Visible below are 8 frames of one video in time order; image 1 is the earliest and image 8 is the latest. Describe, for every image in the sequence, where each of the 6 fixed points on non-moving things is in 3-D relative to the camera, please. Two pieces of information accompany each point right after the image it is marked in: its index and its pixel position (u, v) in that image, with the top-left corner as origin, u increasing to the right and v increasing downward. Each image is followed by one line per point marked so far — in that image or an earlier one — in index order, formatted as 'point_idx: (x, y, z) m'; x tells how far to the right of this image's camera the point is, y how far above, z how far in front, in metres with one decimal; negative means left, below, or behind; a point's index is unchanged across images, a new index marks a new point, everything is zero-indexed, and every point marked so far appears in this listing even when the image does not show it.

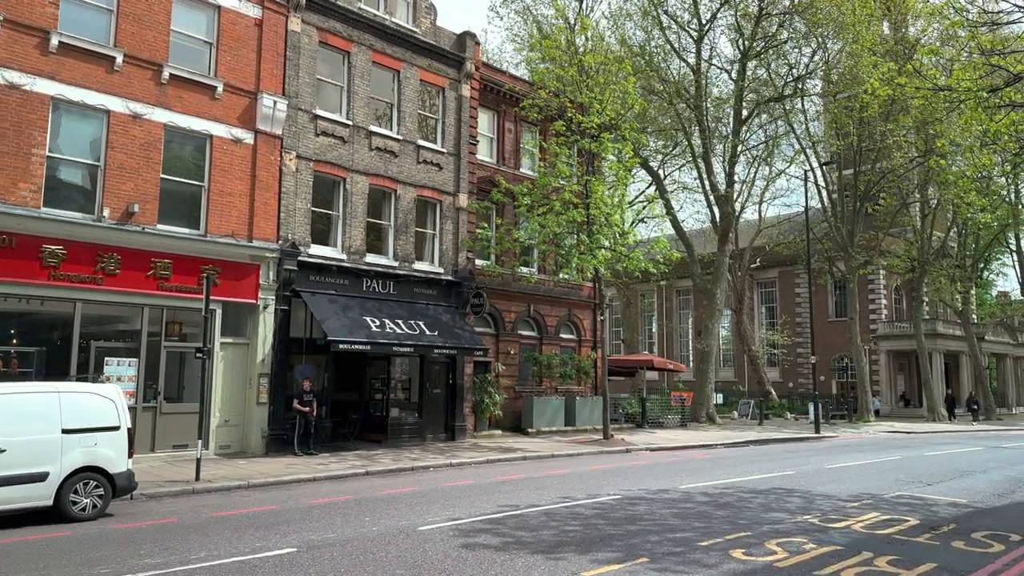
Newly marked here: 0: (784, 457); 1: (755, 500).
0: (+6.4, -4.0, +18.1) m
1: (+3.6, -3.1, +11.3) m
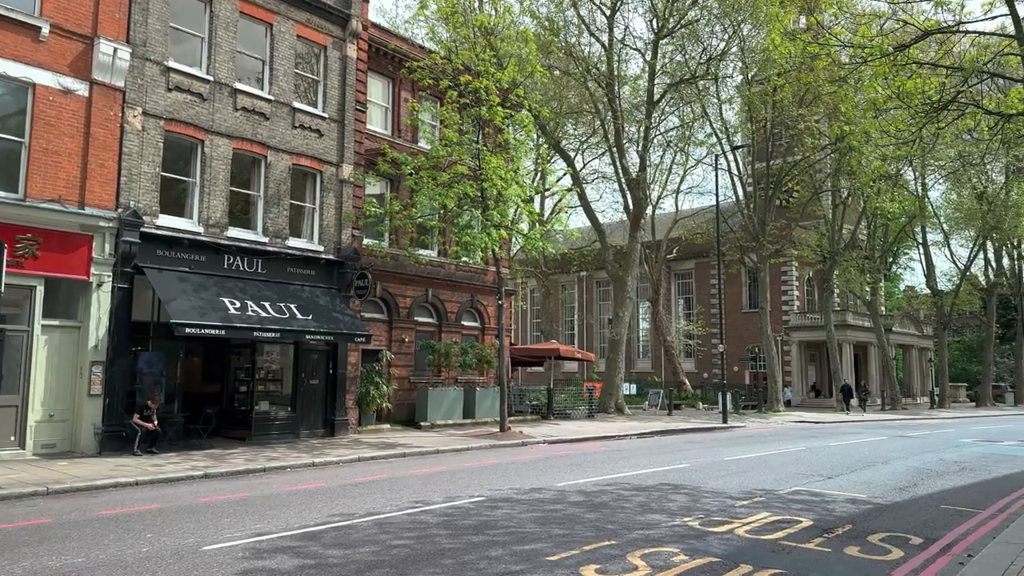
0: (+3.8, -3.5, +16.9) m
1: (+1.6, -2.7, +9.8) m
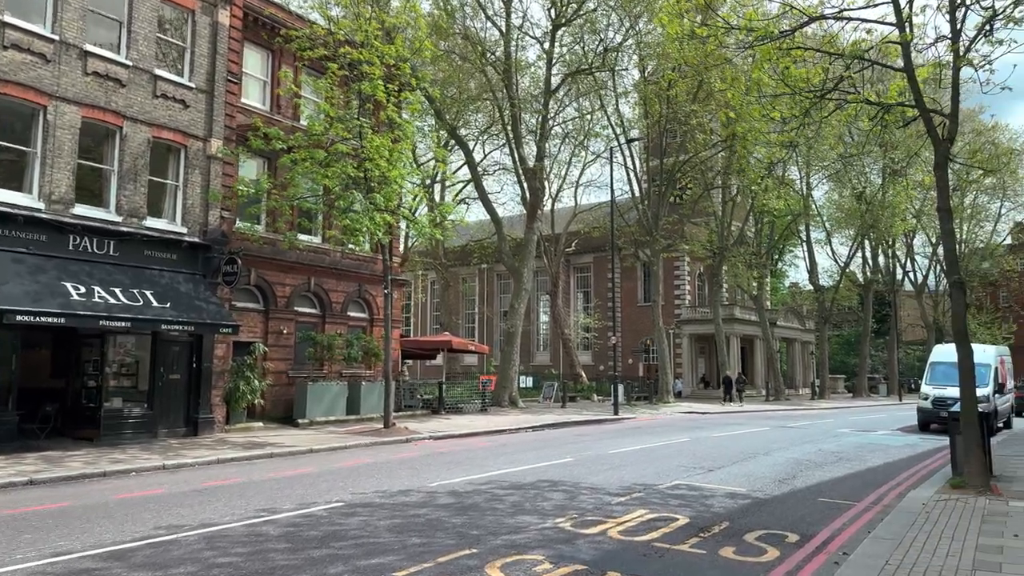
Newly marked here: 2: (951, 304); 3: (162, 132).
0: (+1.2, -3.3, +16.5) m
1: (-0.1, -2.5, +9.1) m
2: (+5.7, -0.2, +10.0) m
3: (-7.9, +3.5, +17.4) m
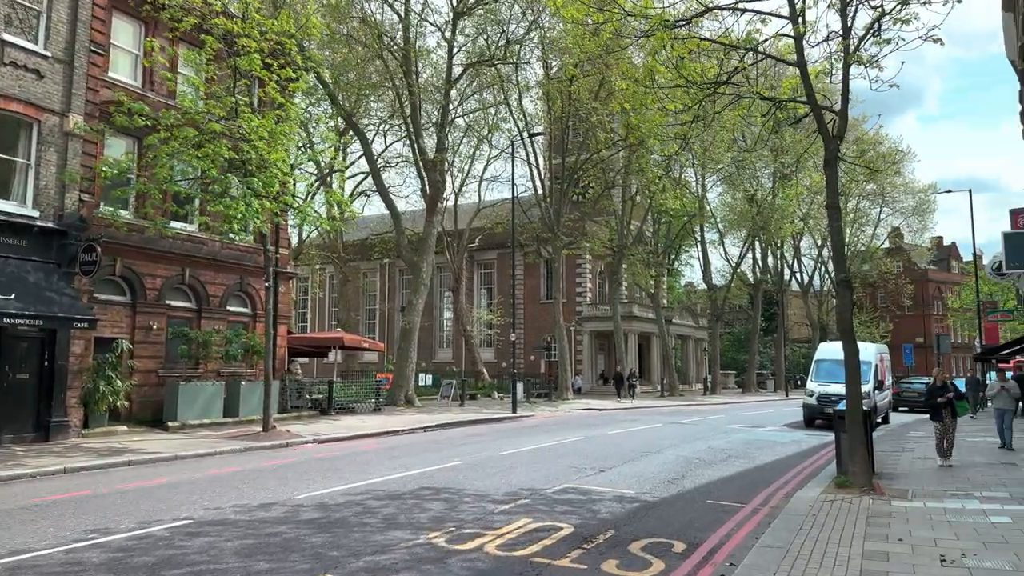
0: (-1.1, -3.2, +15.8) m
1: (-1.4, -2.4, +8.4) m
2: (+4.2, -0.2, +9.9) m
3: (-10.1, +3.7, +15.5) m
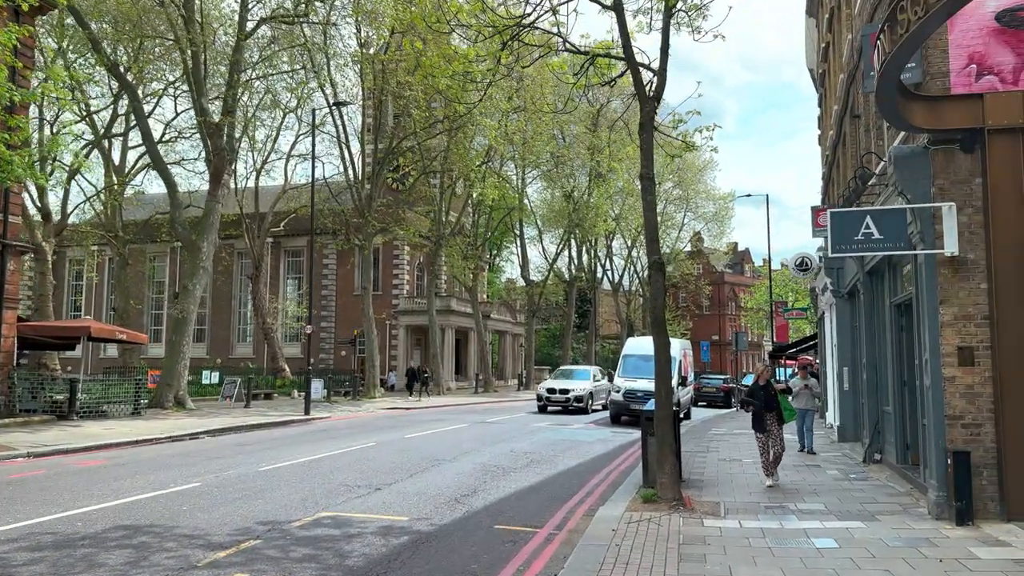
0: (-5.0, -2.8, +13.1) m
1: (-3.7, -2.1, +5.8) m
2: (+1.5, 0.0, +8.6) m
3: (-13.6, +4.3, +10.8) m
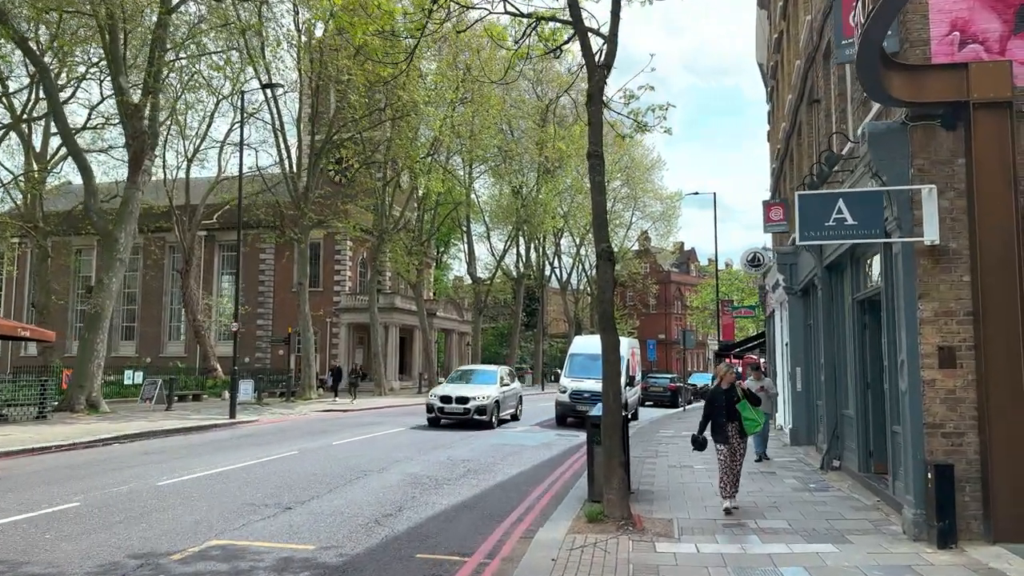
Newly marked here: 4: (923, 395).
0: (-6.0, -2.7, +11.7) m
1: (-4.2, -2.0, +4.5) m
2: (+0.9, +0.1, +7.6) m
3: (-14.4, +4.5, +8.8) m
4: (+3.4, -0.9, +6.4) m
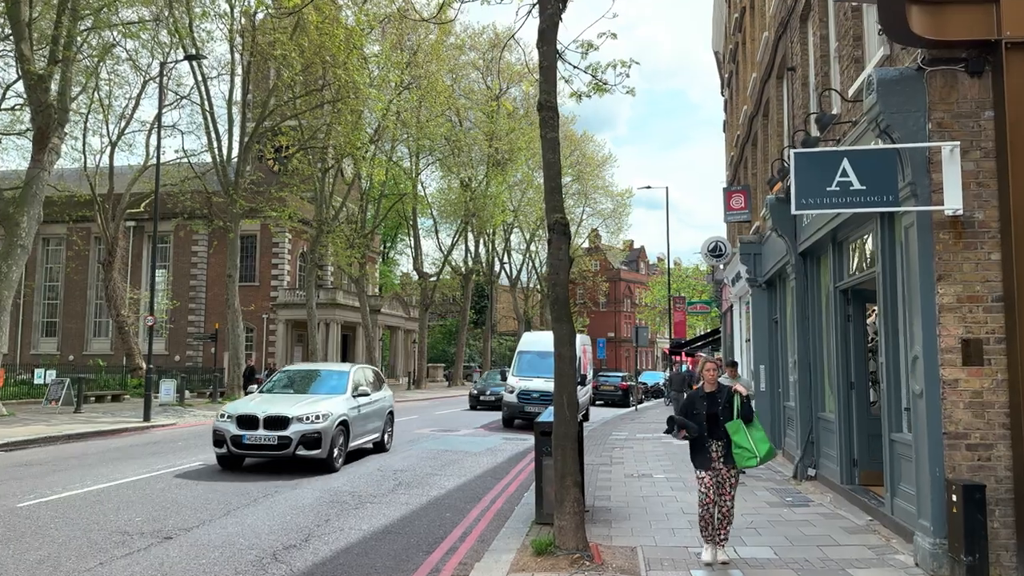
0: (-6.8, -2.5, +9.9) m
1: (-4.5, -1.8, +2.8) m
2: (+0.3, +0.2, +6.3) m
3: (-15.0, +4.7, +6.5) m
4: (+2.9, -0.8, +5.2) m
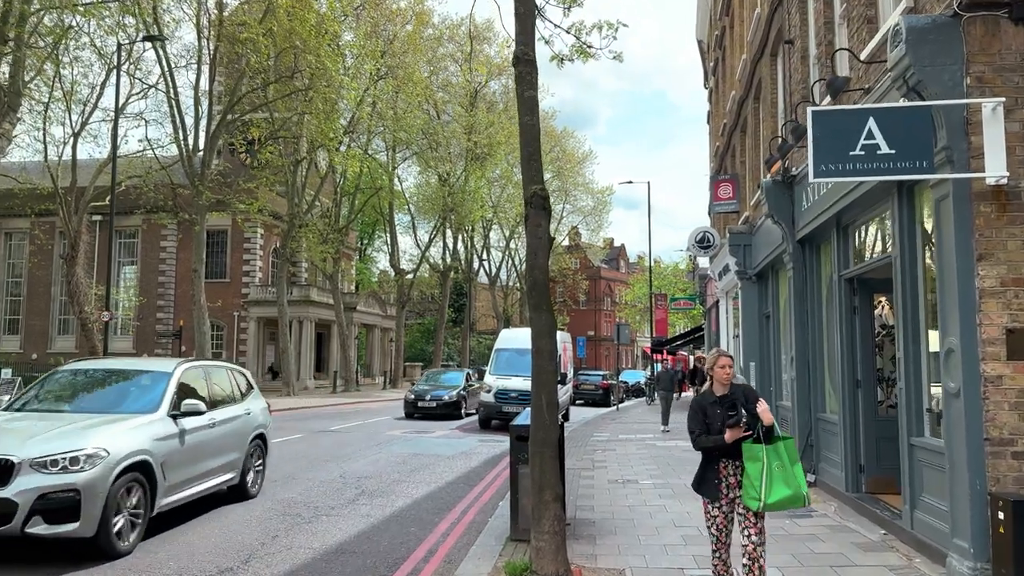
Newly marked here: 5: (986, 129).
0: (-7.1, -2.4, +8.9) m
1: (-4.6, -1.7, +1.9) m
2: (+0.1, +0.4, +5.5) m
3: (-15.2, +4.9, +5.2) m
4: (+2.7, -0.6, +4.5) m
5: (+2.8, +0.9, +4.5) m
